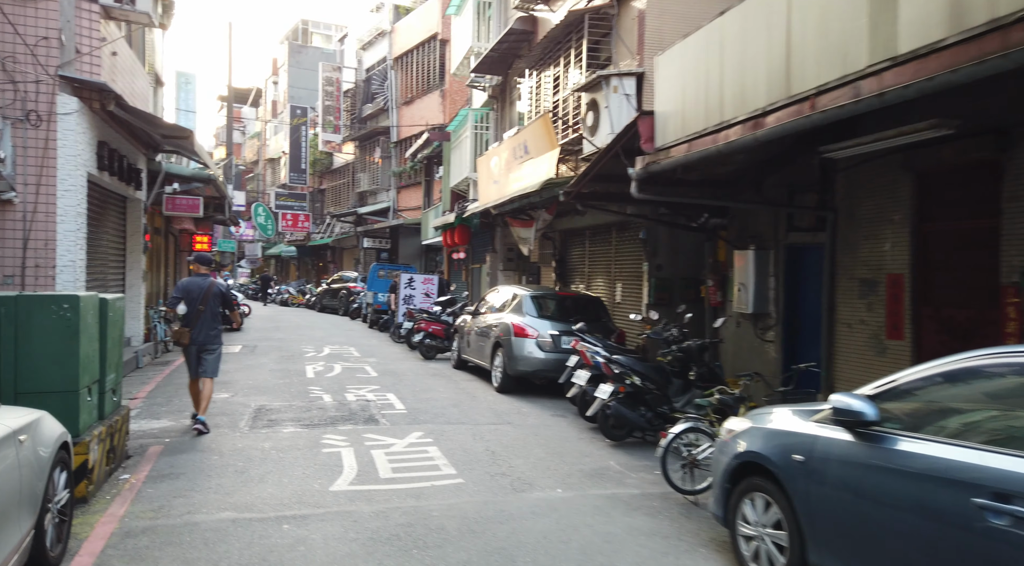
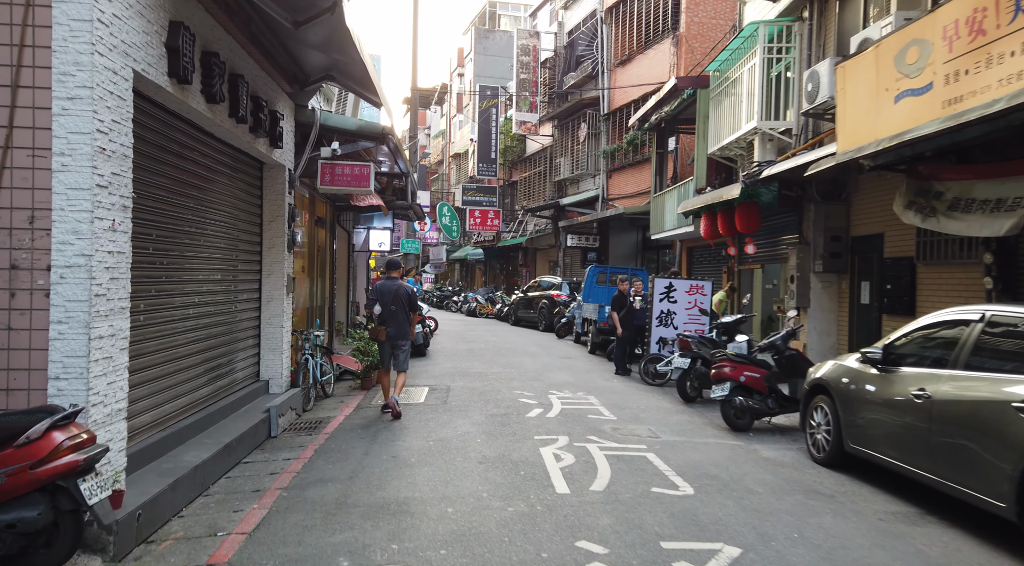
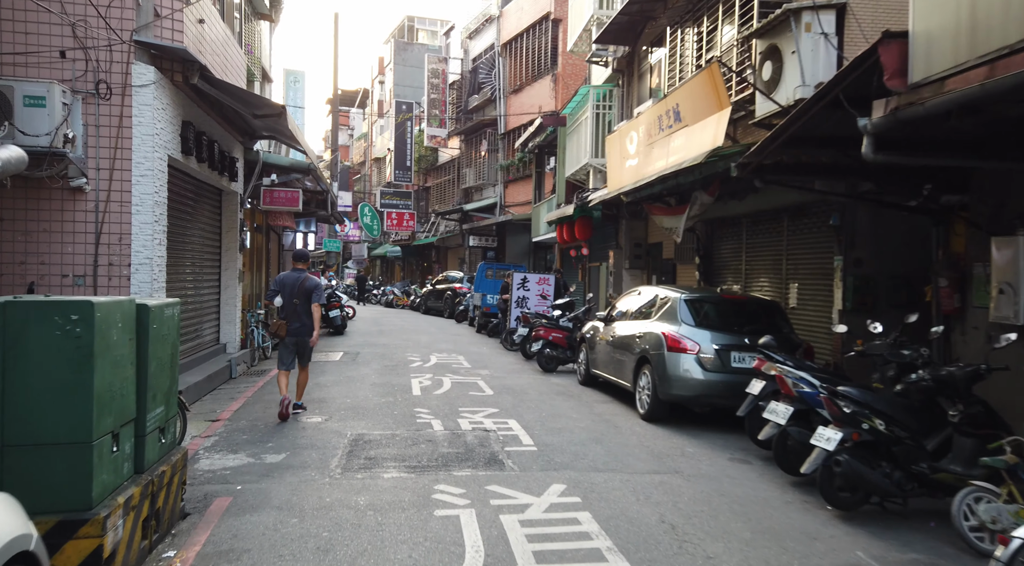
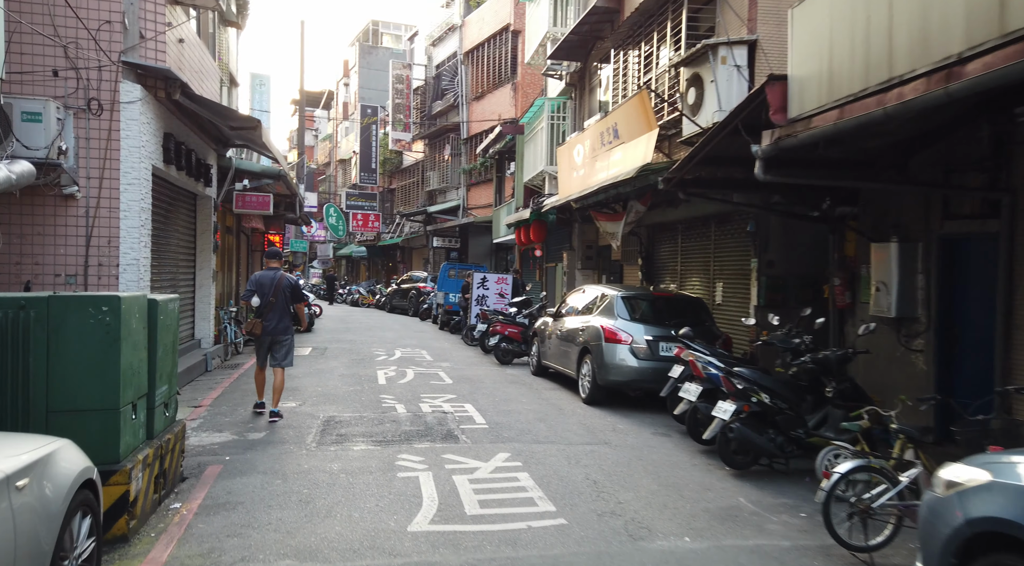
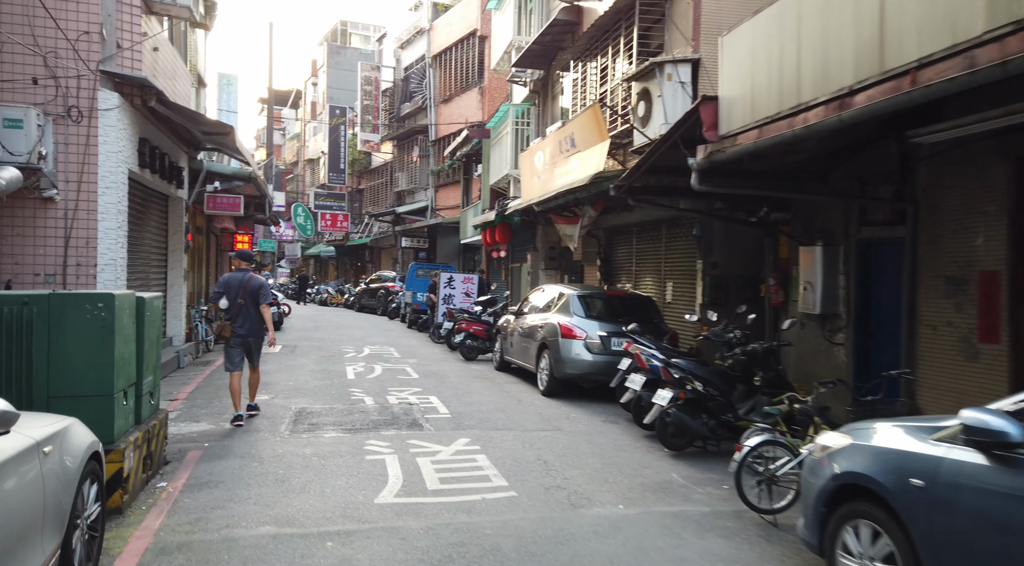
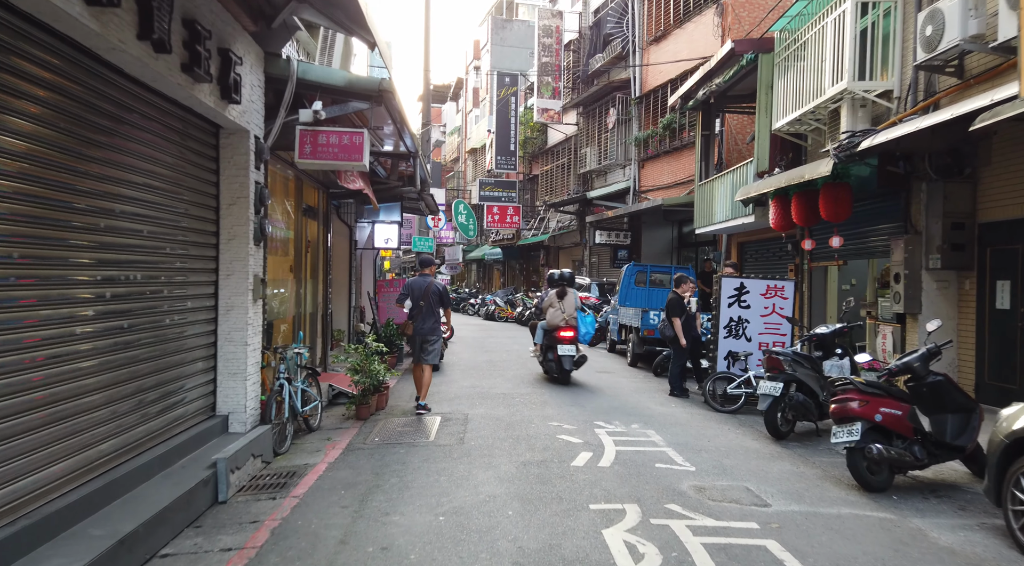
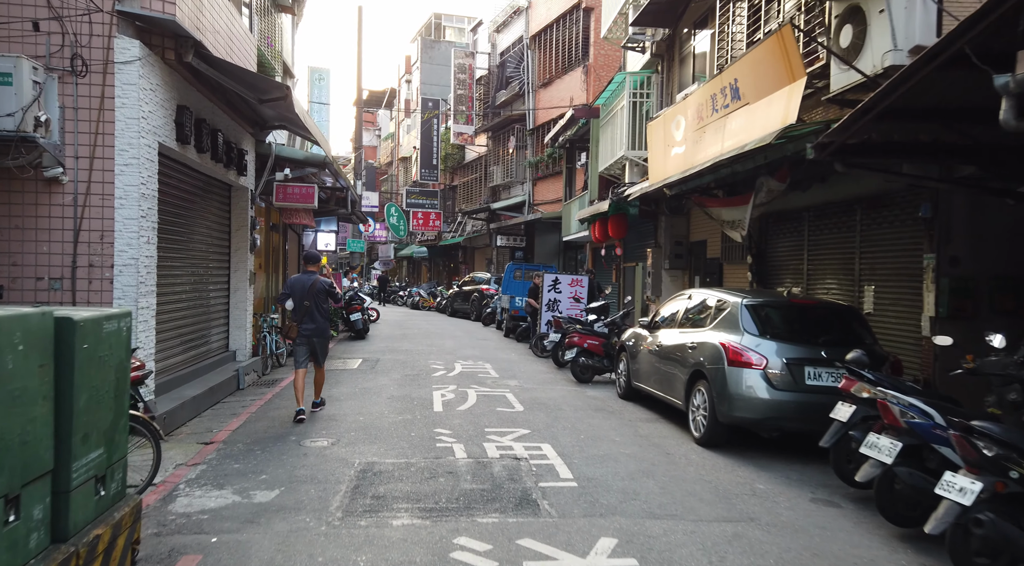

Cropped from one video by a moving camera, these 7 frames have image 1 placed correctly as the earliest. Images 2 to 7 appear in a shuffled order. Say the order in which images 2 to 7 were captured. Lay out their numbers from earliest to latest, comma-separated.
5, 4, 3, 7, 2, 6
